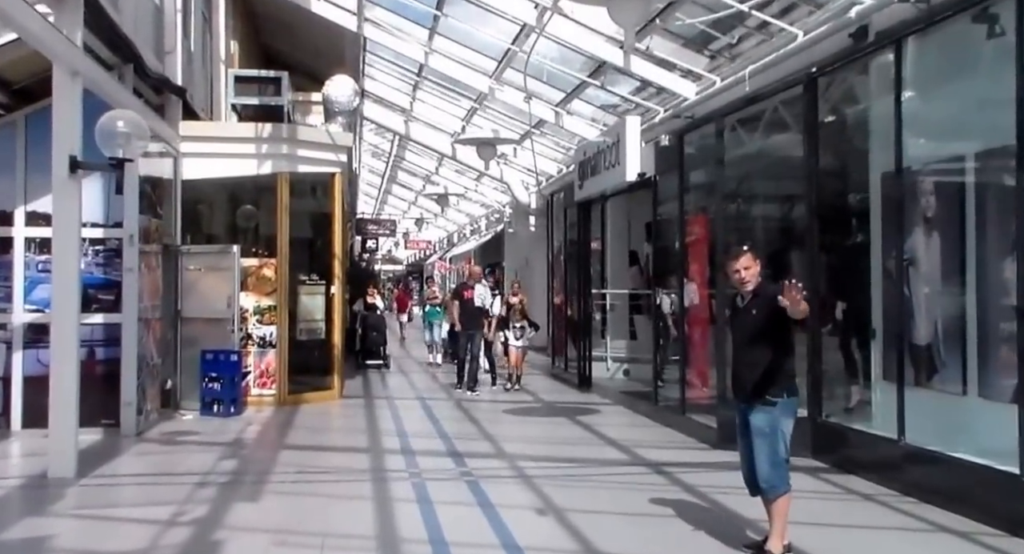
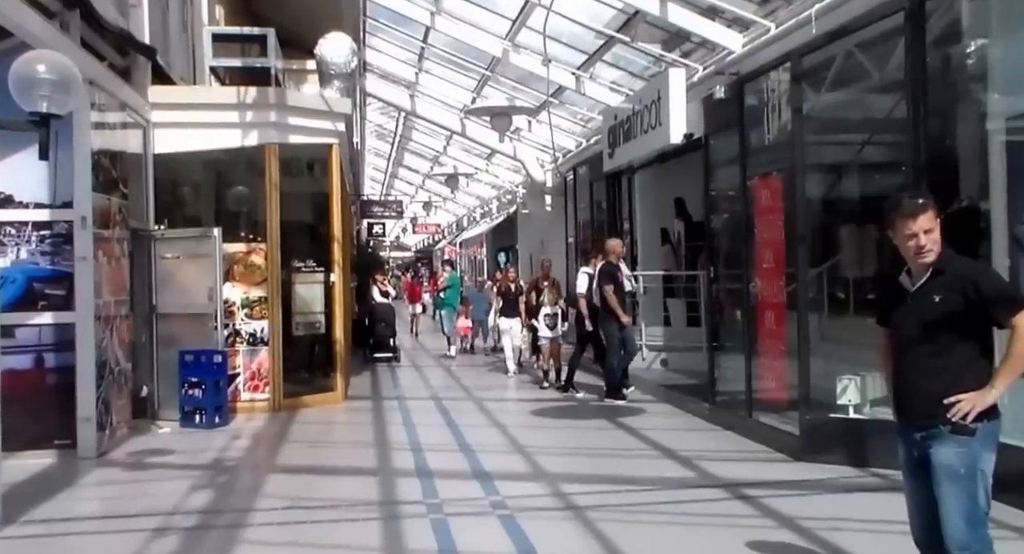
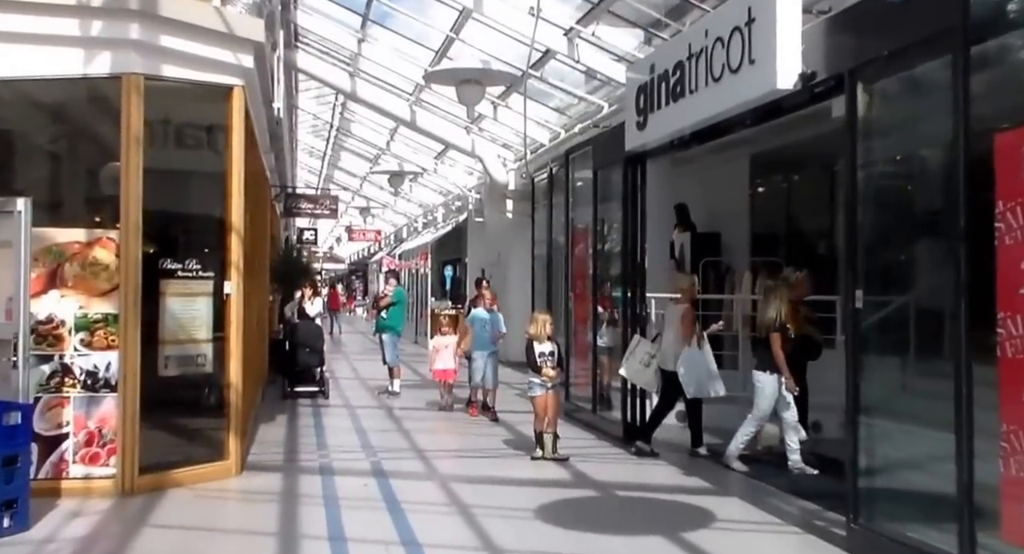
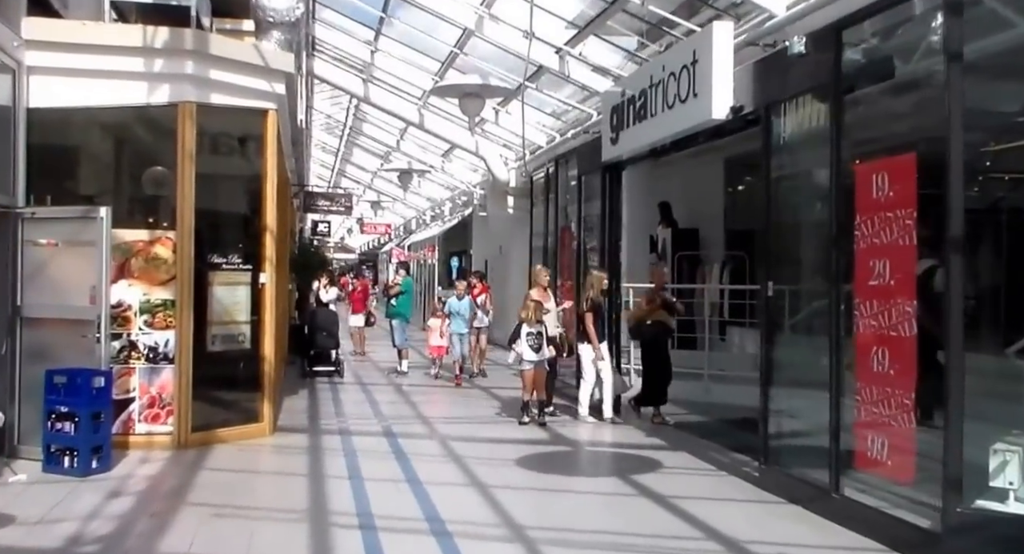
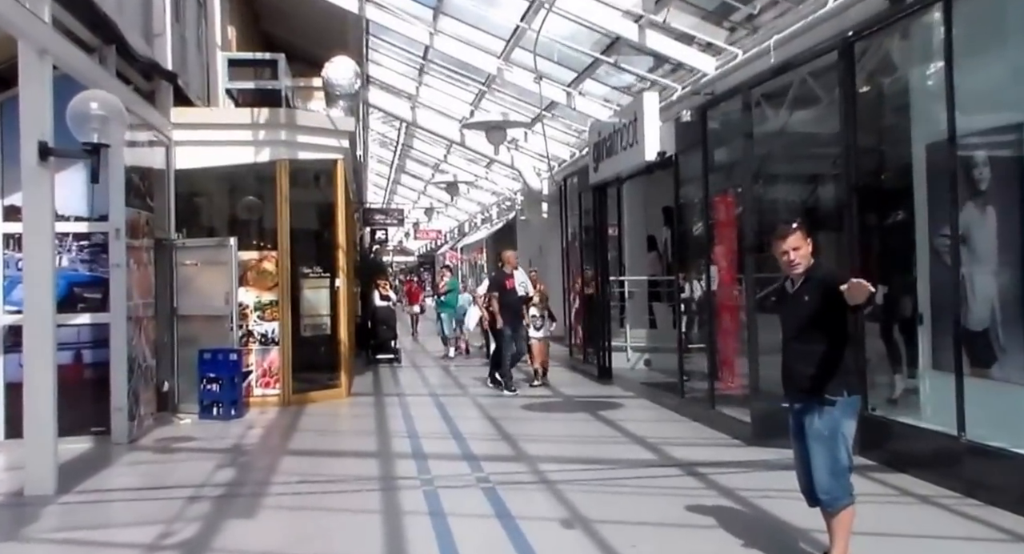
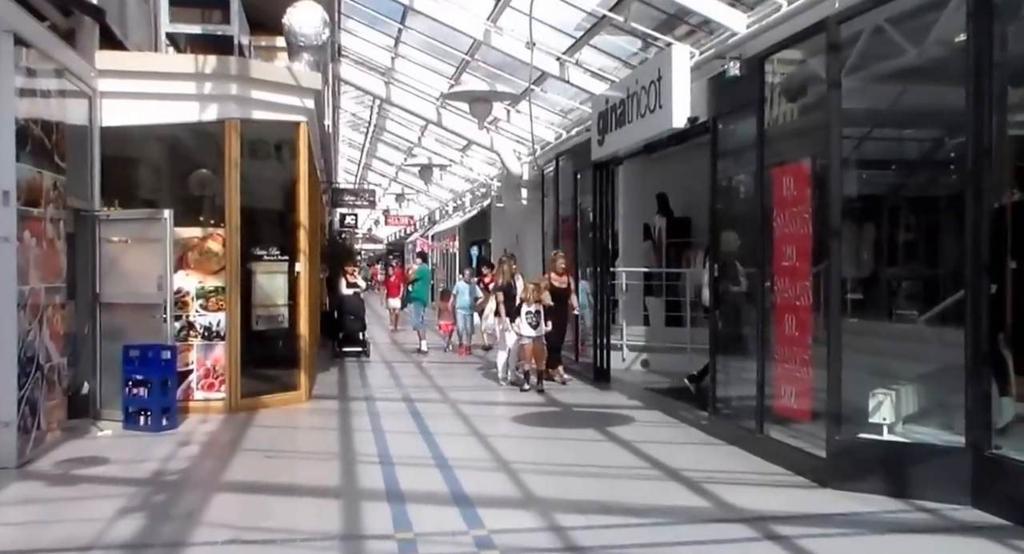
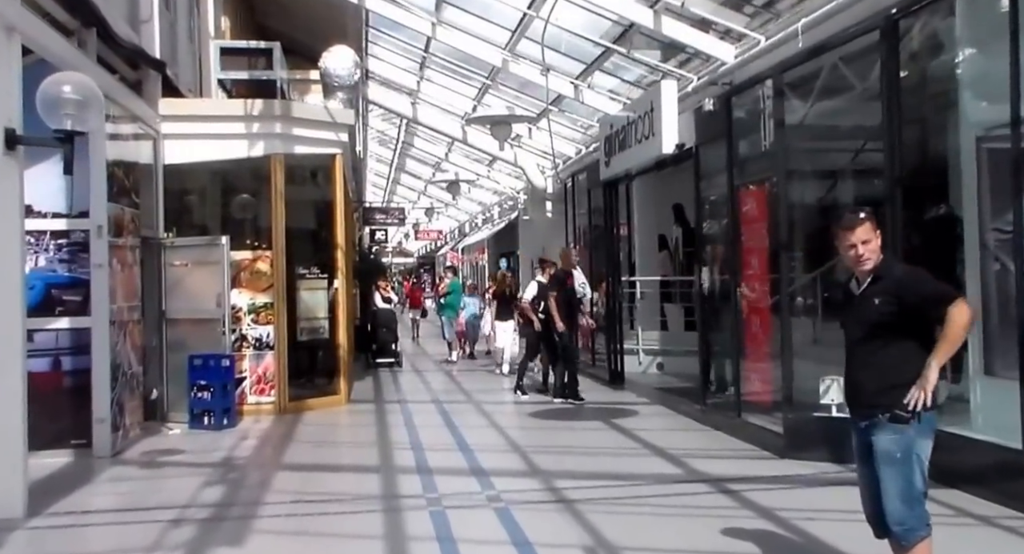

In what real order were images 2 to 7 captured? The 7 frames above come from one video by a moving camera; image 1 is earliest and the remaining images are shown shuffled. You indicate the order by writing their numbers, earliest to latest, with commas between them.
5, 7, 2, 6, 4, 3
